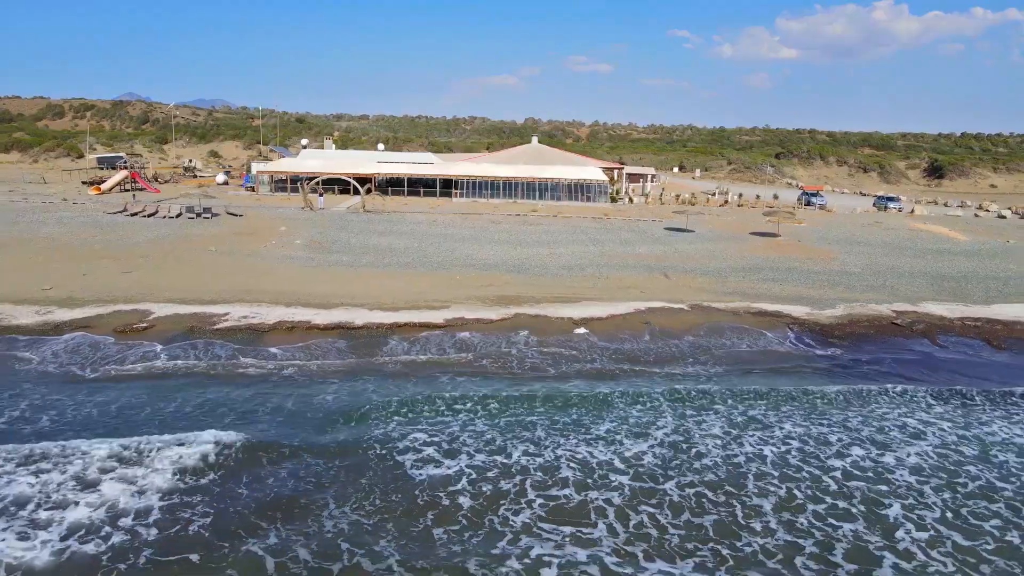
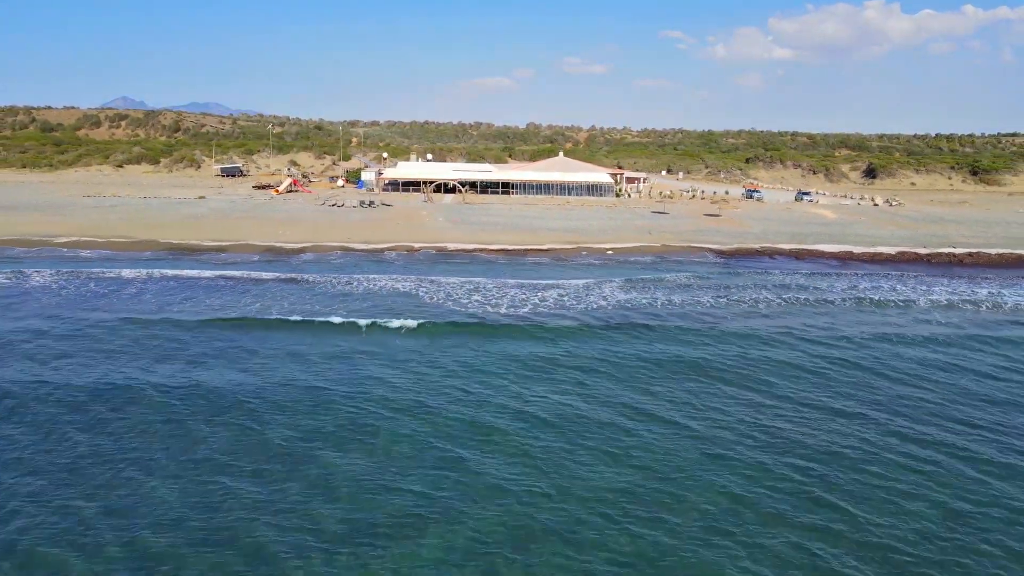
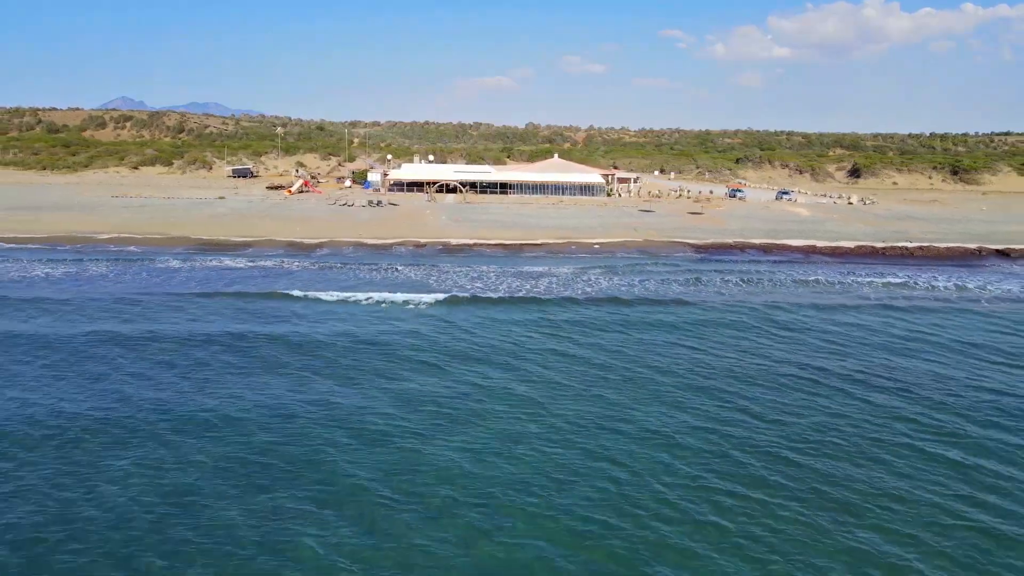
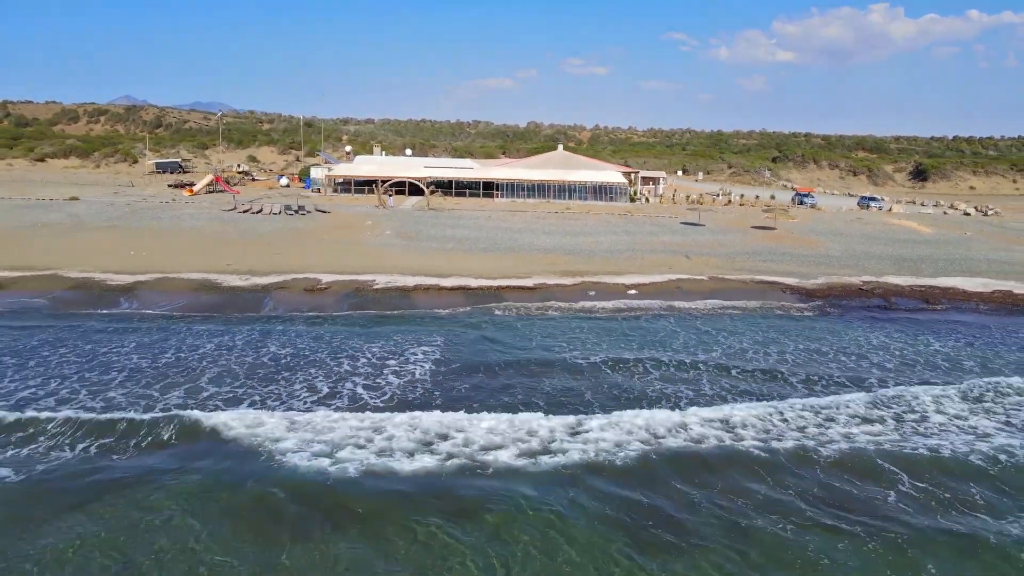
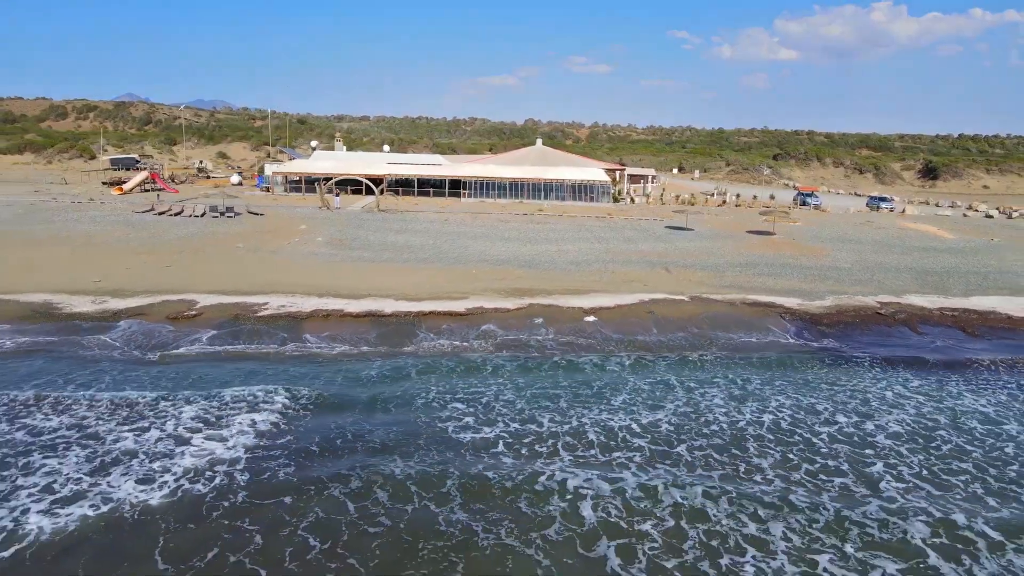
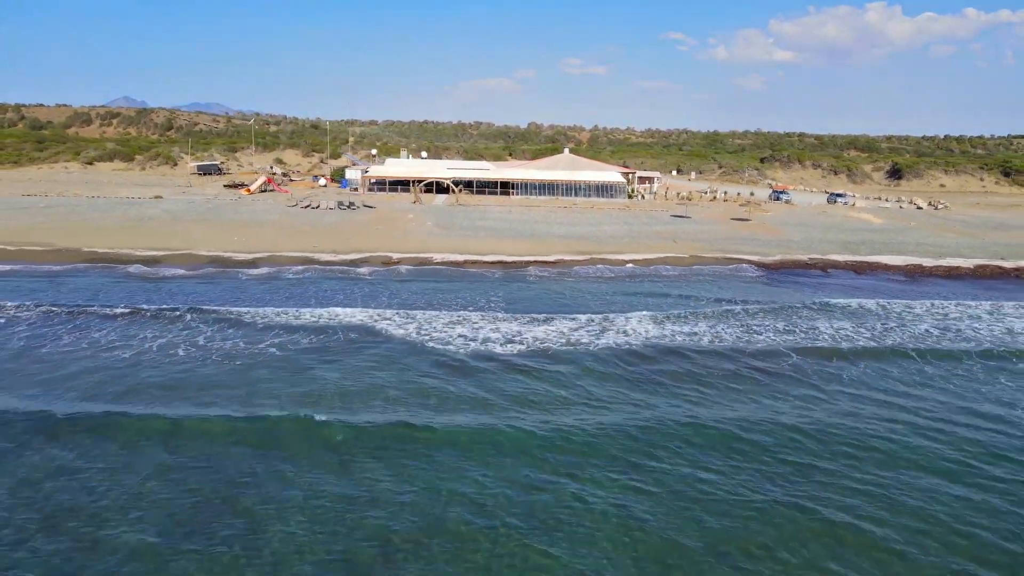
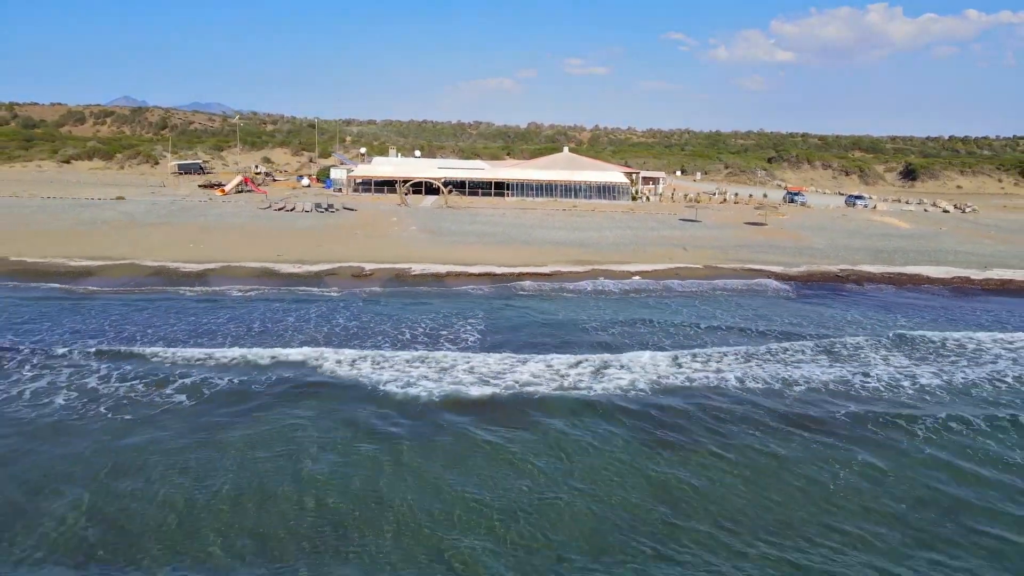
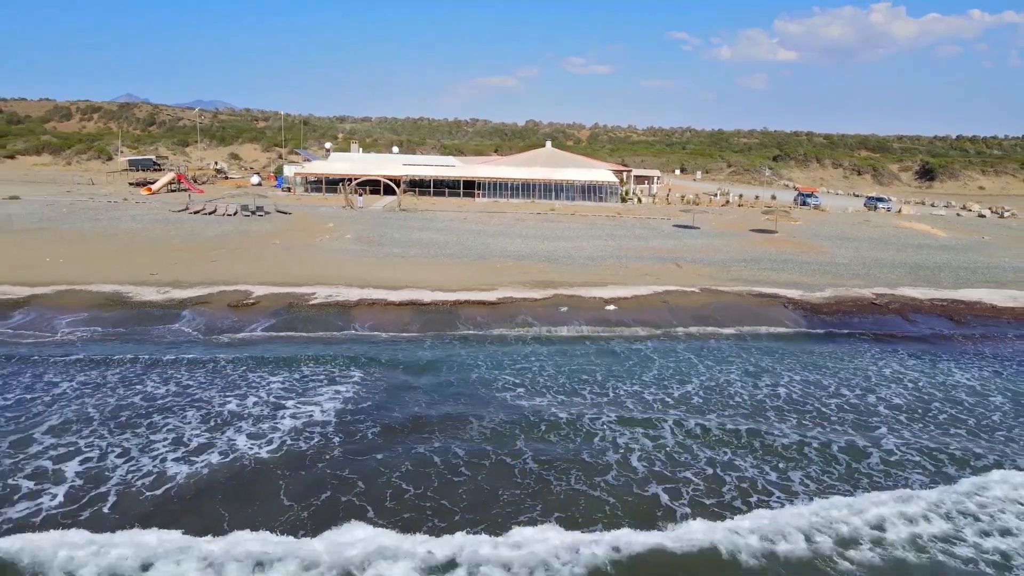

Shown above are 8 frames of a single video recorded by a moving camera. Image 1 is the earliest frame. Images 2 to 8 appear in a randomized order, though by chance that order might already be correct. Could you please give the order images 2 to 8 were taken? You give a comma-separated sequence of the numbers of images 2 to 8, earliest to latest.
5, 8, 4, 7, 6, 2, 3
